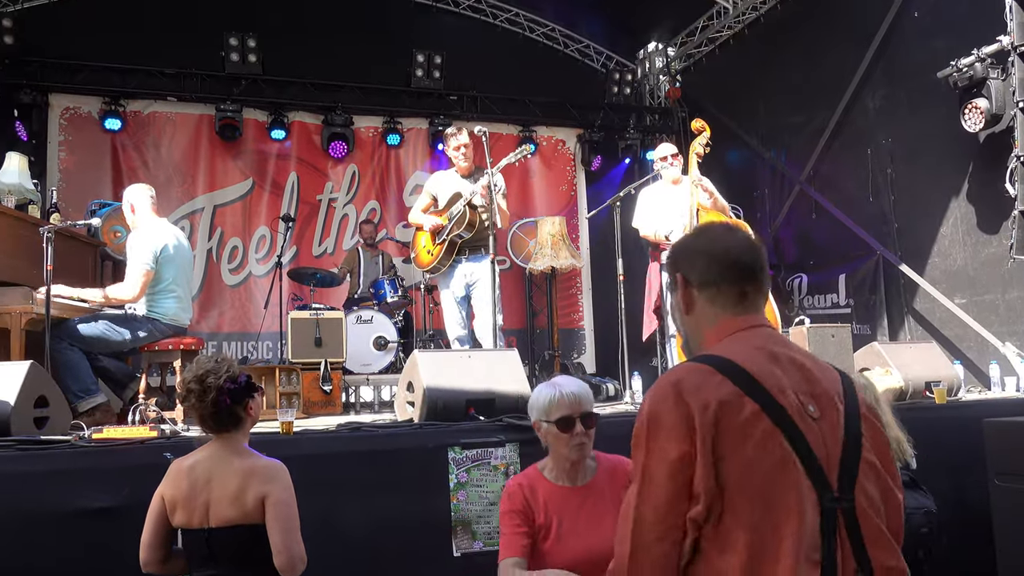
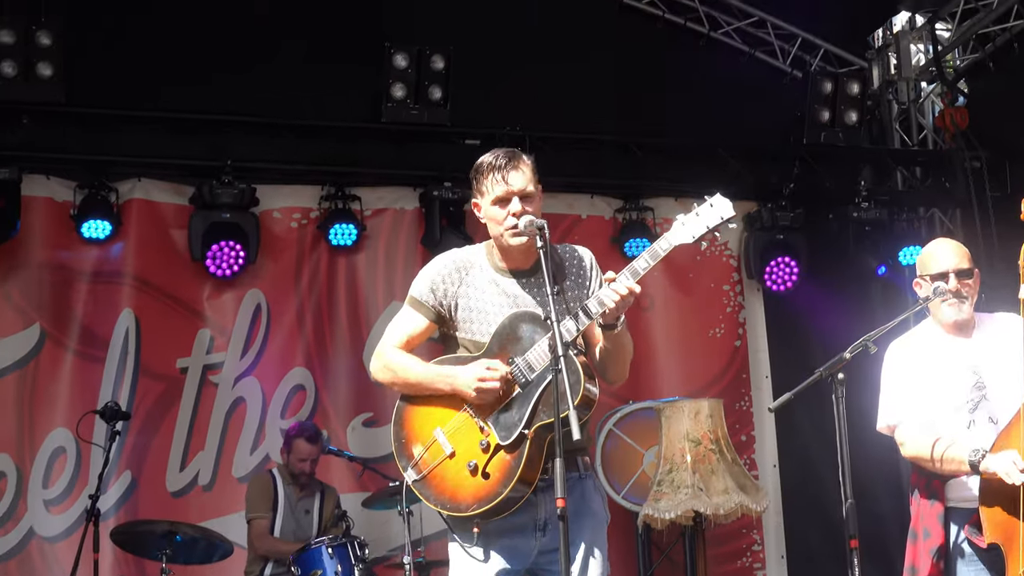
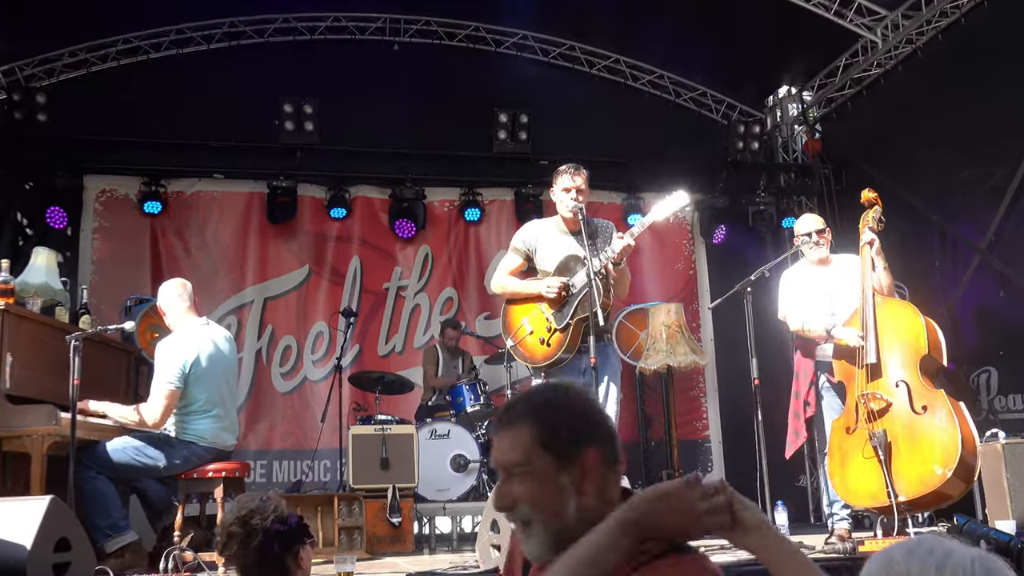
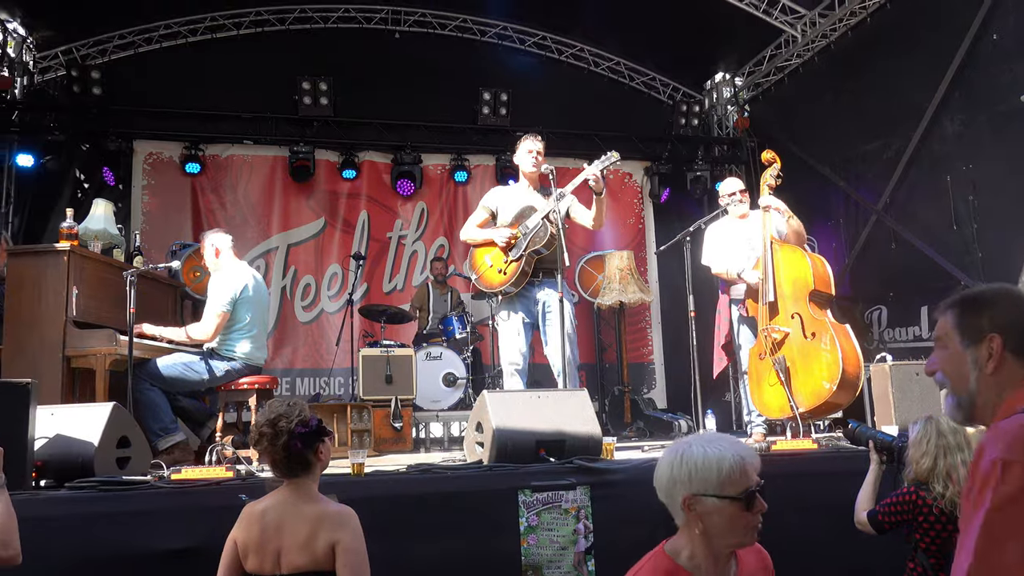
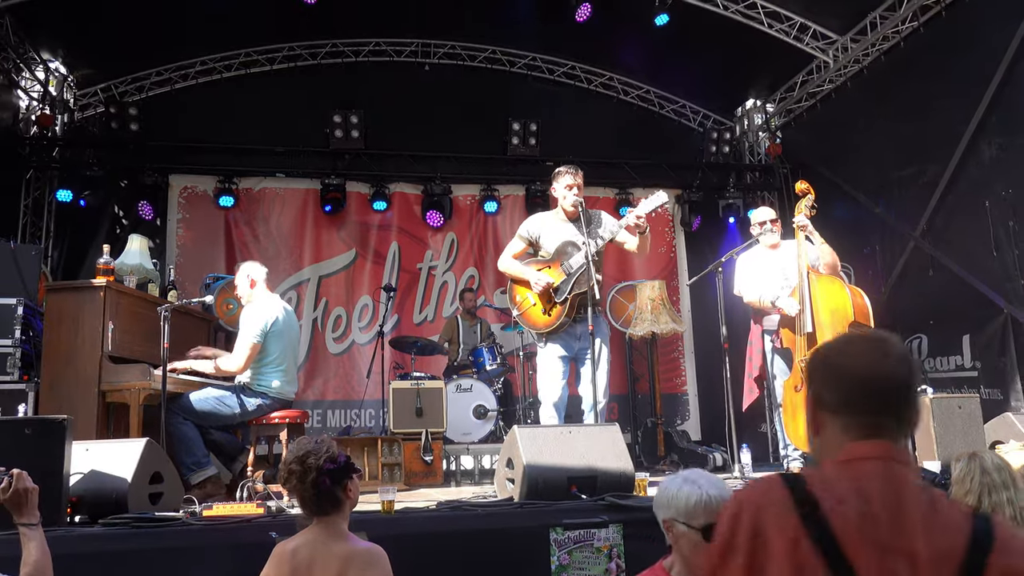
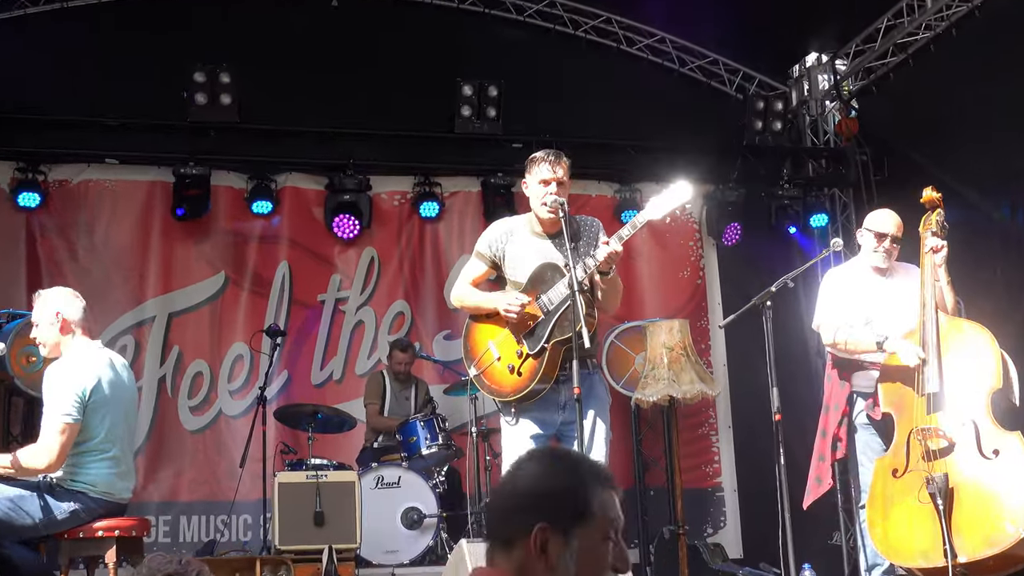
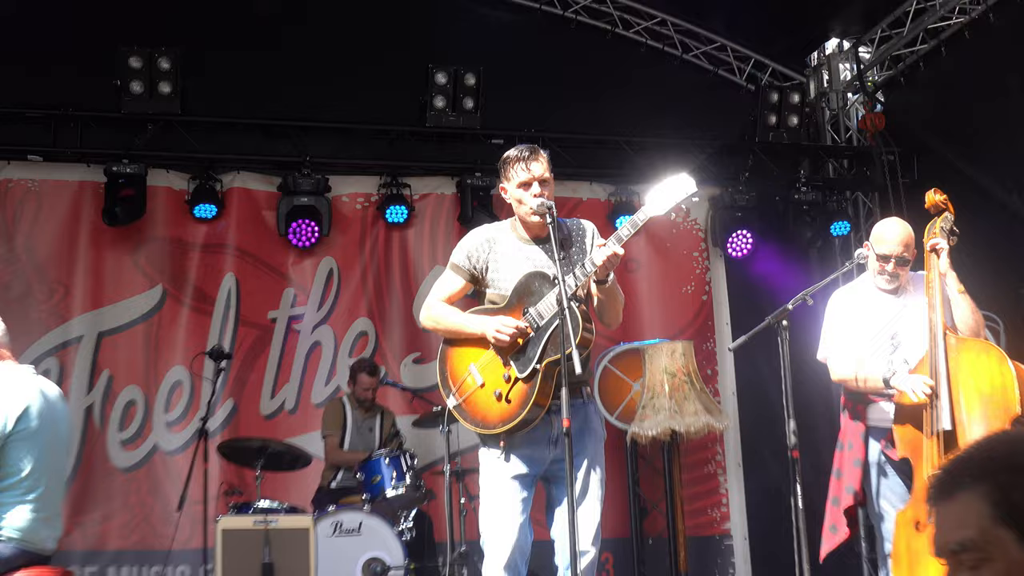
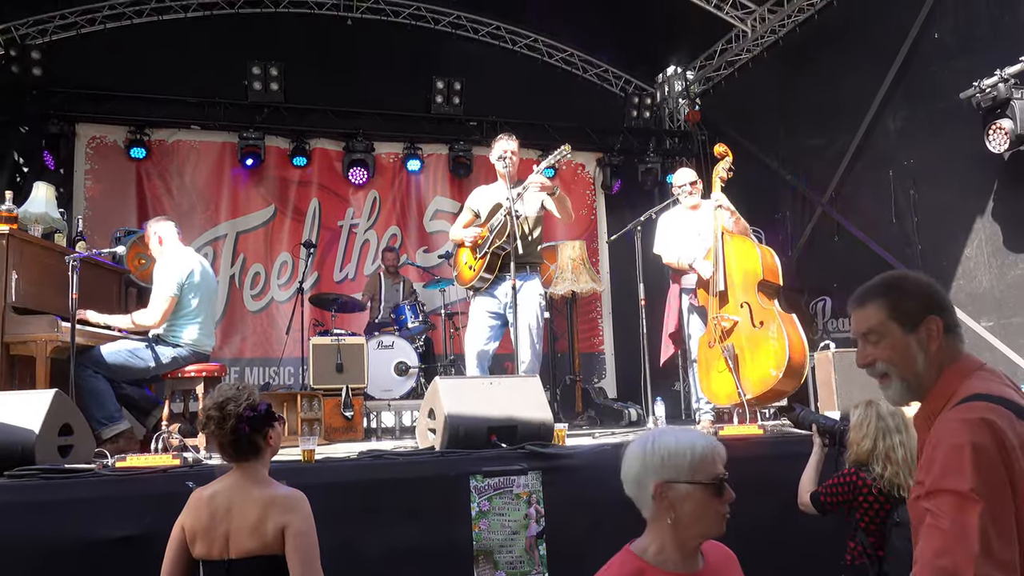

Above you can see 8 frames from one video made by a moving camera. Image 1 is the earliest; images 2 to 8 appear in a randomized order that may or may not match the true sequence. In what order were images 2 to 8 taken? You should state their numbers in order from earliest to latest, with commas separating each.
8, 4, 5, 3, 6, 7, 2
